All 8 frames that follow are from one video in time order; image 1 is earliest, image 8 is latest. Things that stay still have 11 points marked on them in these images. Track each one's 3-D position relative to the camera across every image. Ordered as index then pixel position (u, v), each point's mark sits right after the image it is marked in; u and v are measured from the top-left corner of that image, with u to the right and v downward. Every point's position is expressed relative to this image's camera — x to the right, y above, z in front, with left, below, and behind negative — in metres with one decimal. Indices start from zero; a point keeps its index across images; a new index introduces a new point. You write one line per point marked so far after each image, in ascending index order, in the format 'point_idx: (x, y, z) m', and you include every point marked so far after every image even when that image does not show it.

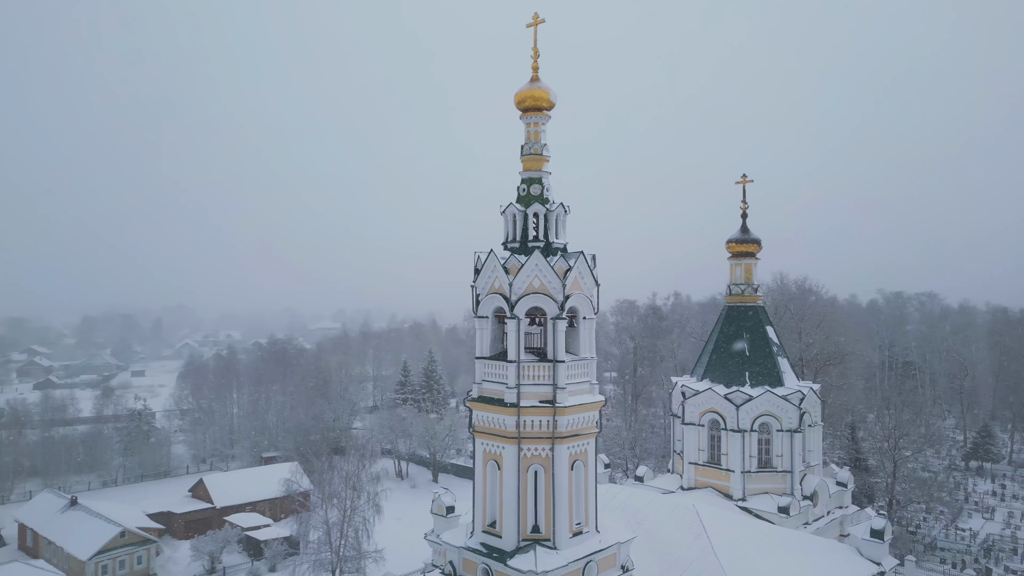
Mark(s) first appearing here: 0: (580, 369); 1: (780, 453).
0: (+1.2, -1.4, +10.6) m
1: (+7.1, -4.4, +15.8) m
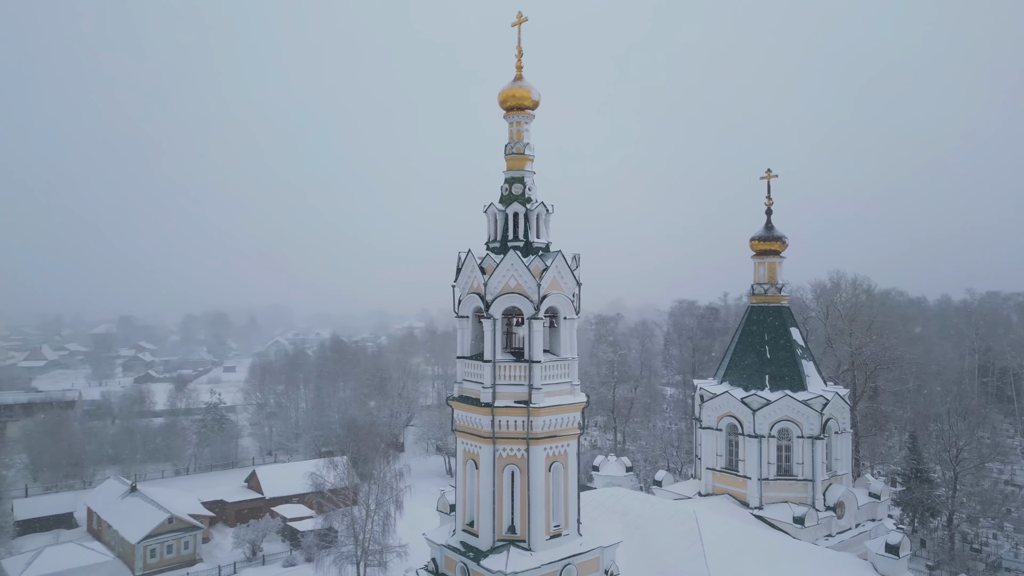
0: (+0.8, -1.4, +10.5) m
1: (+7.3, -4.3, +15.0) m
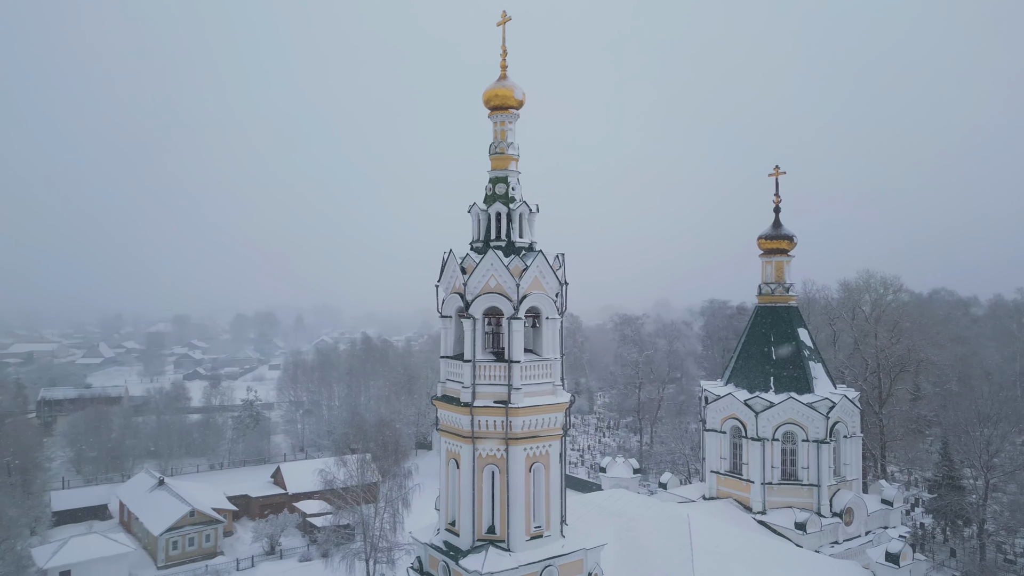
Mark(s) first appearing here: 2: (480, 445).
0: (+0.5, -1.4, +10.4) m
1: (+7.2, -4.3, +14.6) m
2: (-0.6, -2.7, +10.1) m
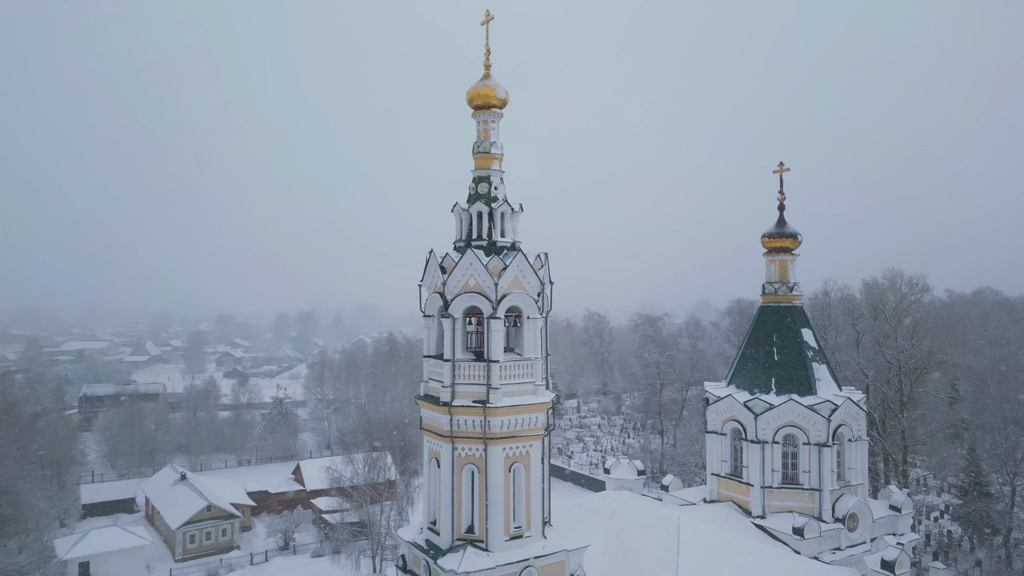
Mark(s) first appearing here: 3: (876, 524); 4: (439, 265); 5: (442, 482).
0: (+0.2, -1.4, +10.3) m
1: (+7.0, -4.3, +14.2) m
2: (-0.9, -2.7, +10.1) m
3: (+8.8, -5.7, +14.4) m
4: (-1.3, +0.4, +10.5) m
5: (-1.2, -3.3, +10.2) m
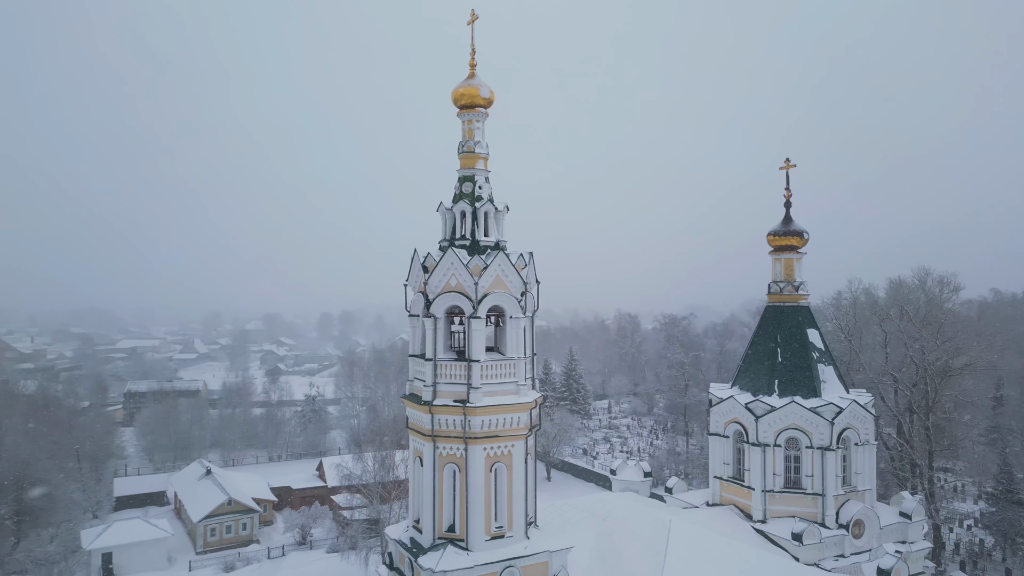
0: (-0.1, -1.4, +10.3) m
1: (+6.9, -4.3, +13.8) m
2: (-1.2, -2.7, +10.2) m
3: (+8.7, -5.7, +14.0) m
4: (-1.6, +0.4, +10.6) m
5: (-1.5, -3.3, +10.3) m
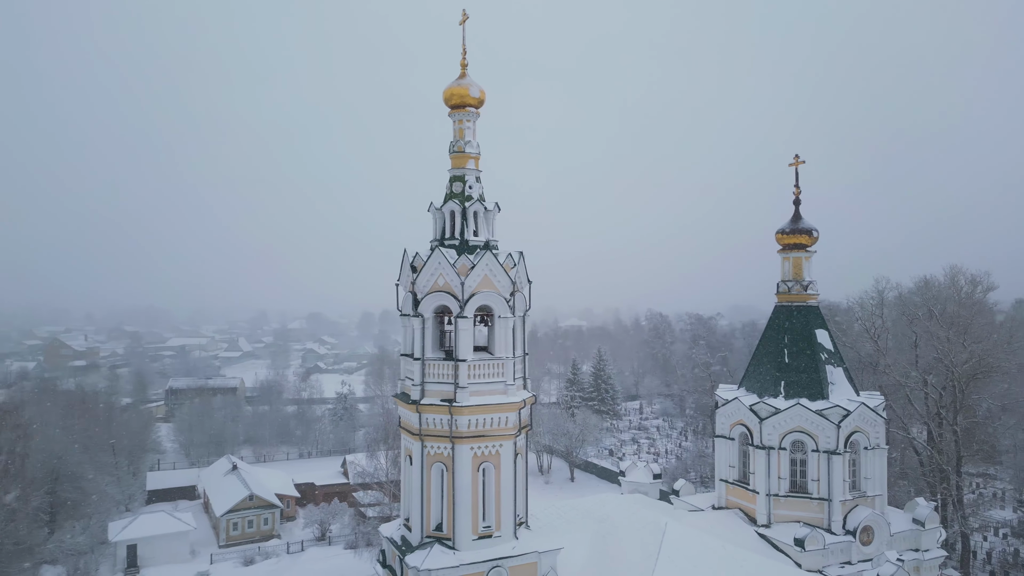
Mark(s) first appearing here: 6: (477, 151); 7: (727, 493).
0: (-0.4, -1.4, +10.4) m
1: (+6.9, -4.3, +13.5) m
2: (-1.4, -2.7, +10.3) m
3: (+8.7, -5.7, +13.5) m
4: (-1.8, +0.4, +10.7) m
5: (-1.7, -3.3, +10.4) m
6: (-0.7, +2.5, +11.1) m
7: (+5.4, -5.1, +14.9) m
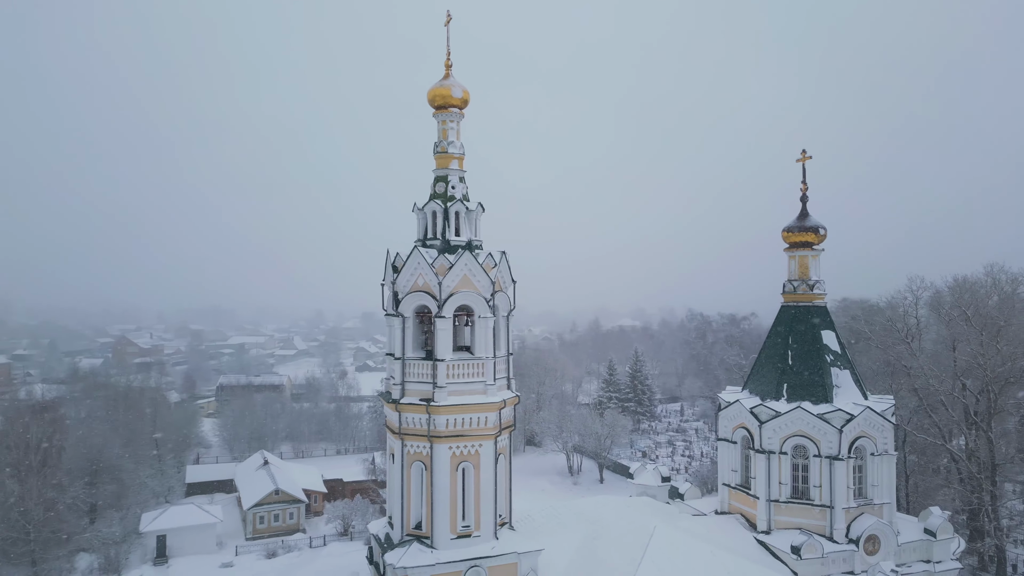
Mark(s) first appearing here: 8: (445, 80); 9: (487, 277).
0: (-0.7, -1.4, +10.5) m
1: (+6.7, -4.3, +13.0) m
2: (-1.8, -2.7, +10.4) m
3: (+8.5, -5.7, +13.0) m
4: (-2.2, +0.4, +10.8) m
5: (-2.1, -3.4, +10.6) m
6: (-1.0, +2.5, +11.2) m
7: (+5.3, -5.1, +14.6) m
8: (-1.3, +3.9, +11.2) m
9: (-0.5, +0.2, +10.6) m
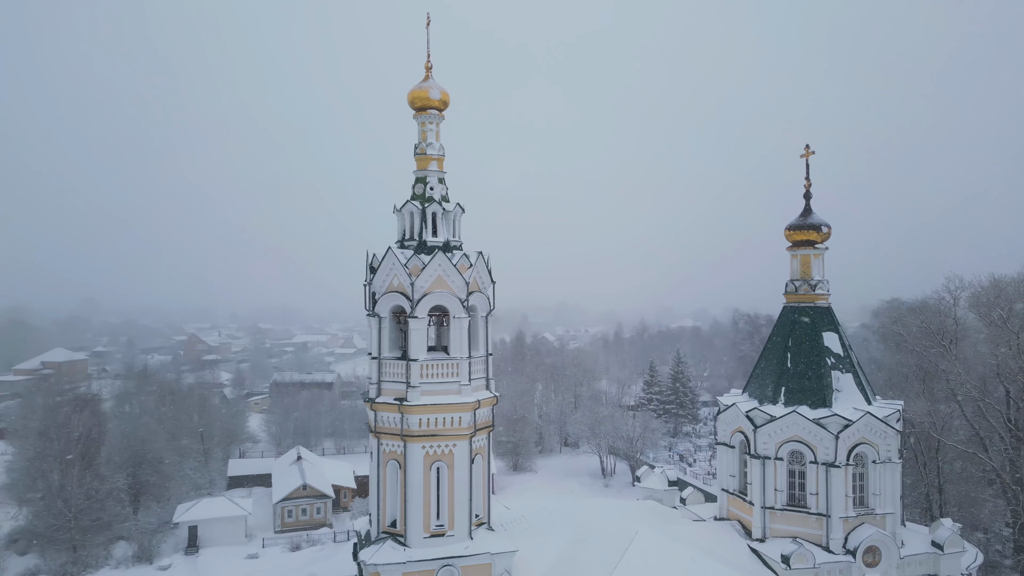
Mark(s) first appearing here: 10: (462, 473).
0: (-1.2, -1.5, +10.6) m
1: (+6.4, -4.3, +12.6) m
2: (-2.3, -2.7, +10.7) m
3: (+8.3, -5.7, +12.4) m
4: (-2.6, +0.4, +11.1) m
5: (-2.5, -3.4, +10.8) m
6: (-1.4, +2.5, +11.4) m
7: (+5.2, -5.2, +14.3) m
8: (-1.7, +3.8, +11.4) m
9: (-0.9, +0.2, +10.7) m
10: (-0.9, -3.3, +10.6) m
